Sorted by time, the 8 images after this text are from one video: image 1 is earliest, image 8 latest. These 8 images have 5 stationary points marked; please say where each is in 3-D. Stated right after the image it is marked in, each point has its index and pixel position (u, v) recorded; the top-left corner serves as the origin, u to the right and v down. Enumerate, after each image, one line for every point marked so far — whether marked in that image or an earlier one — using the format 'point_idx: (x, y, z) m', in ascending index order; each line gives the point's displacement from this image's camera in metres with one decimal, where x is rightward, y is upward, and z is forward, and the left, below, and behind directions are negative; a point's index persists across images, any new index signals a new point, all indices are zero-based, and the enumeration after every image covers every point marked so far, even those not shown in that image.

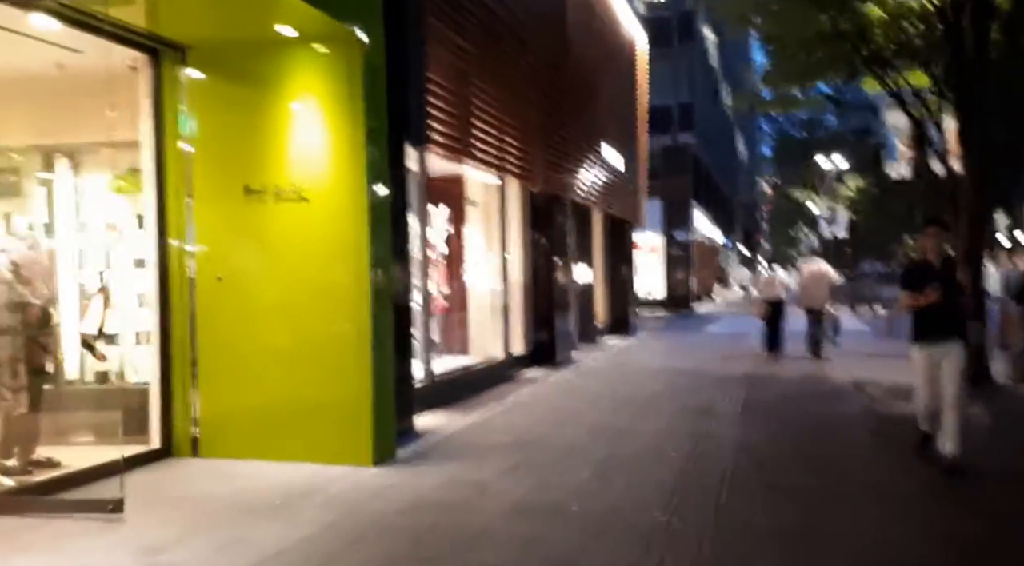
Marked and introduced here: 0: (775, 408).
0: (+3.0, -1.5, +10.3) m
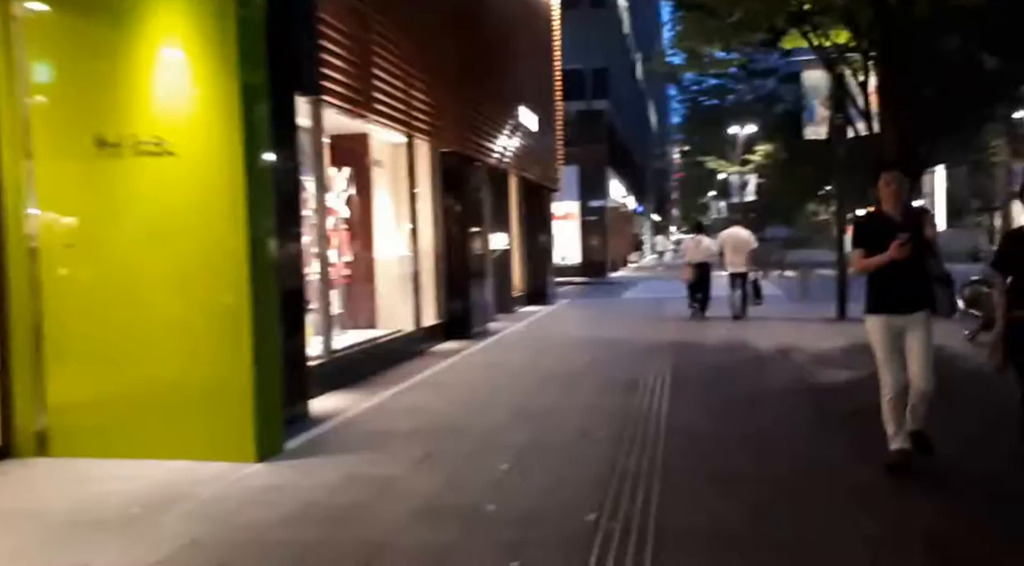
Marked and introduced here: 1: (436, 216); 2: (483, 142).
0: (+2.1, -1.1, +9.7) m
1: (-1.2, +1.1, +14.3) m
2: (-0.6, +2.5, +16.4) m
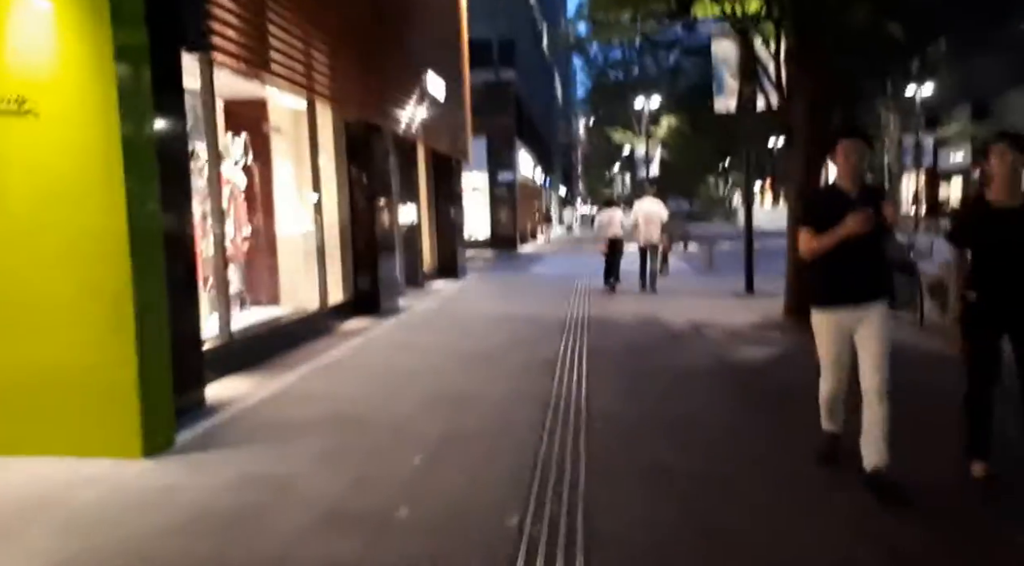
0: (+1.2, -0.8, +9.4) m
1: (-2.6, +1.4, +13.6) m
2: (-2.2, +2.9, +15.7) m
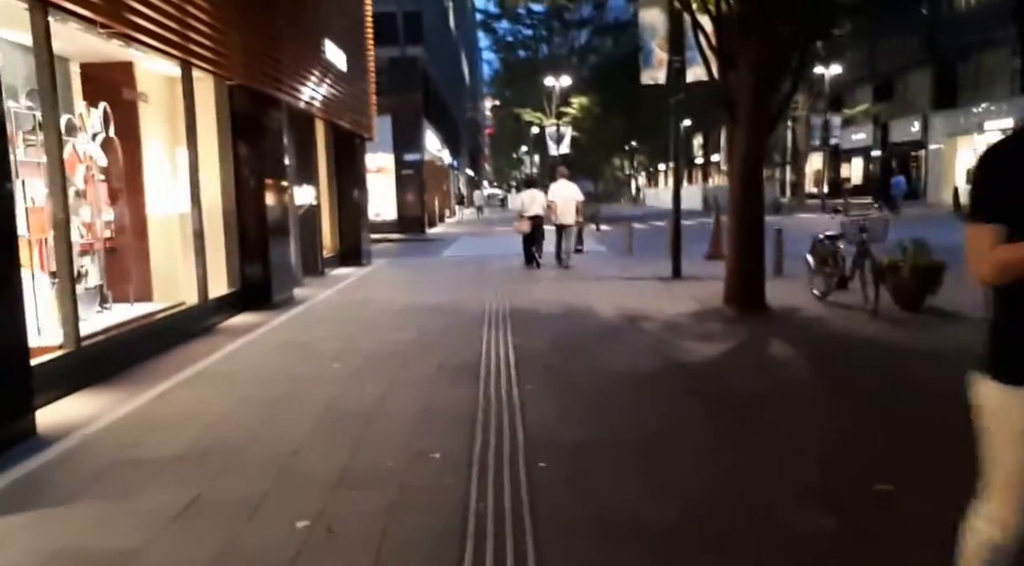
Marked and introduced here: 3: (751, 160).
0: (+0.4, -0.7, +8.2) m
1: (-3.8, +1.6, +11.9) m
2: (-3.6, +3.1, +14.0) m
3: (+3.2, +1.7, +12.0) m
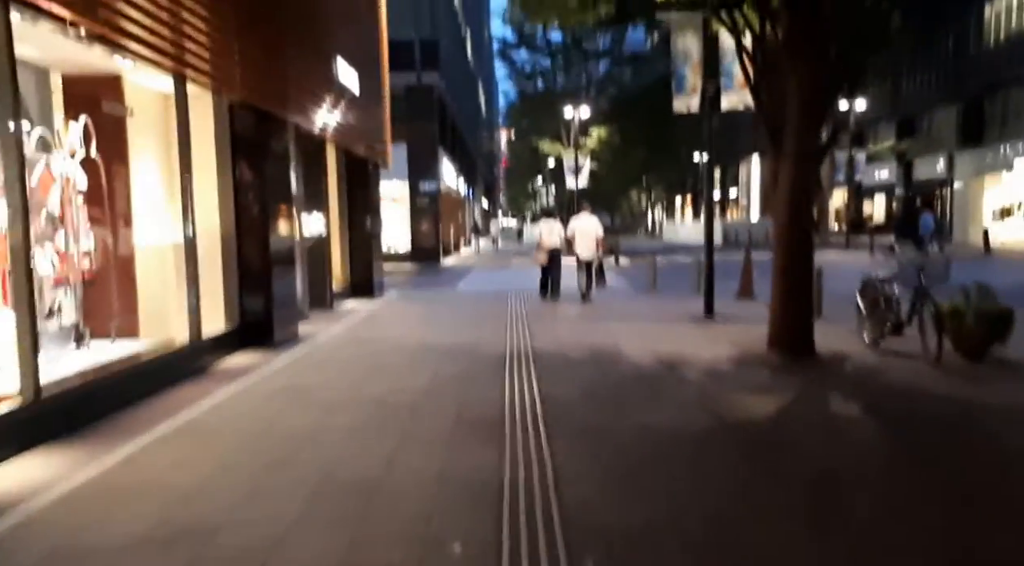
0: (+0.6, -1.1, +7.1) m
1: (-3.5, +1.2, +11.0) m
2: (-3.3, +2.6, +13.1) m
3: (+3.5, +1.1, +11.0) m
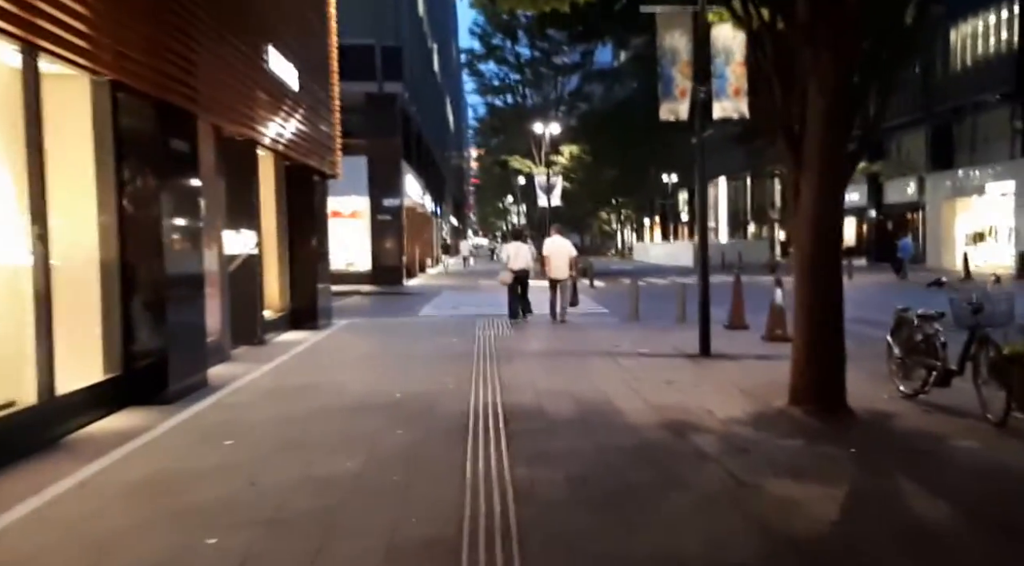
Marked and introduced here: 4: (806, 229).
0: (+0.4, -1.4, +4.9) m
1: (-3.8, +0.8, +8.7) m
2: (-3.7, +2.2, +10.8) m
3: (+3.1, +0.7, +8.9) m
4: (+2.9, +0.6, +9.1) m
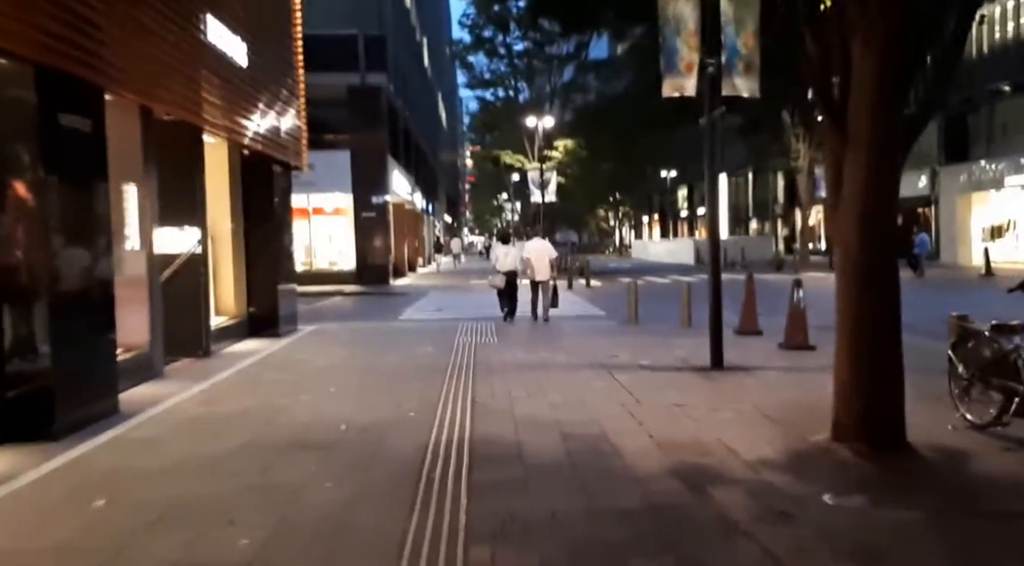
0: (+0.2, -1.4, +3.0) m
1: (-4.1, +0.8, +6.8) m
2: (-3.9, +2.2, +8.9) m
3: (+2.9, +0.7, +7.1) m
4: (+2.7, +0.5, +7.2) m
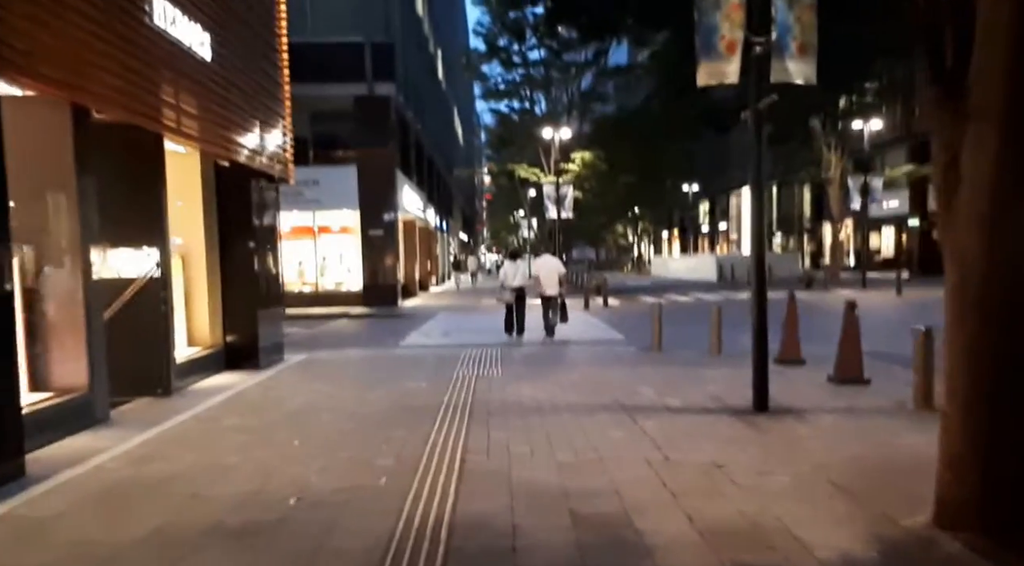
0: (0.0, -1.5, +1.2) m
1: (-4.1, +0.5, +5.1) m
2: (-4.0, +1.9, +7.3) m
3: (+2.8, +0.5, +5.2) m
4: (+2.6, +0.4, +5.4) m
